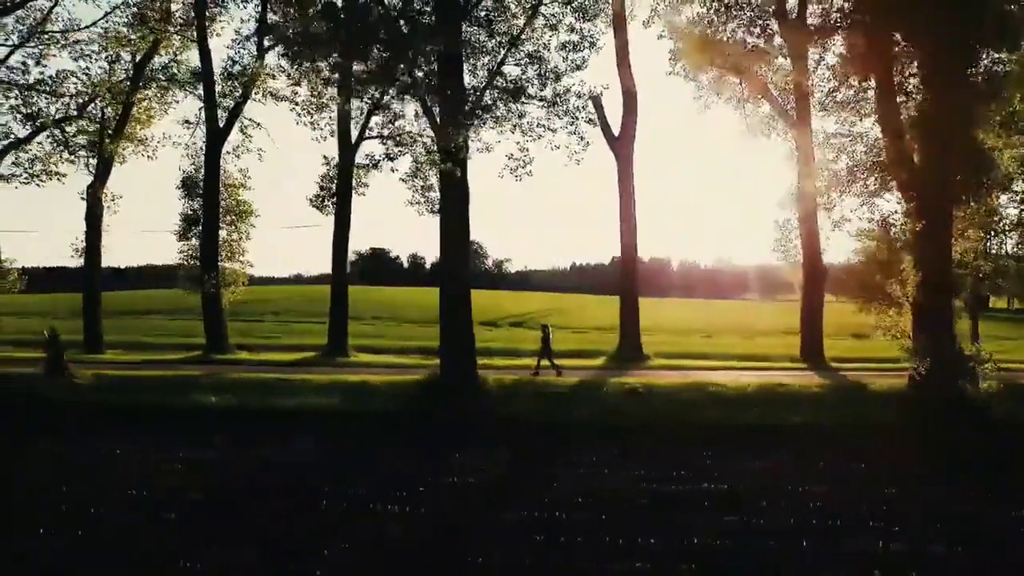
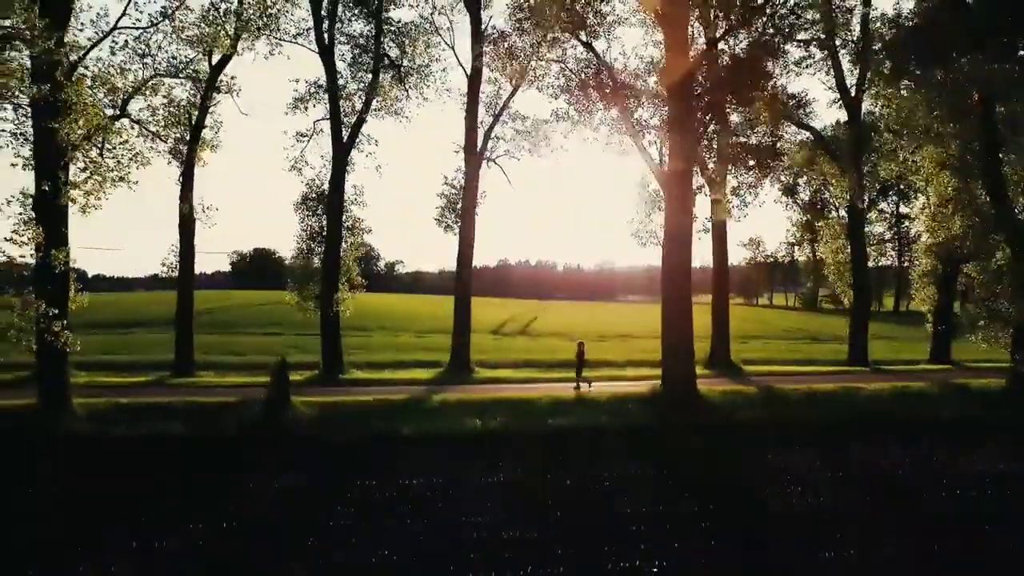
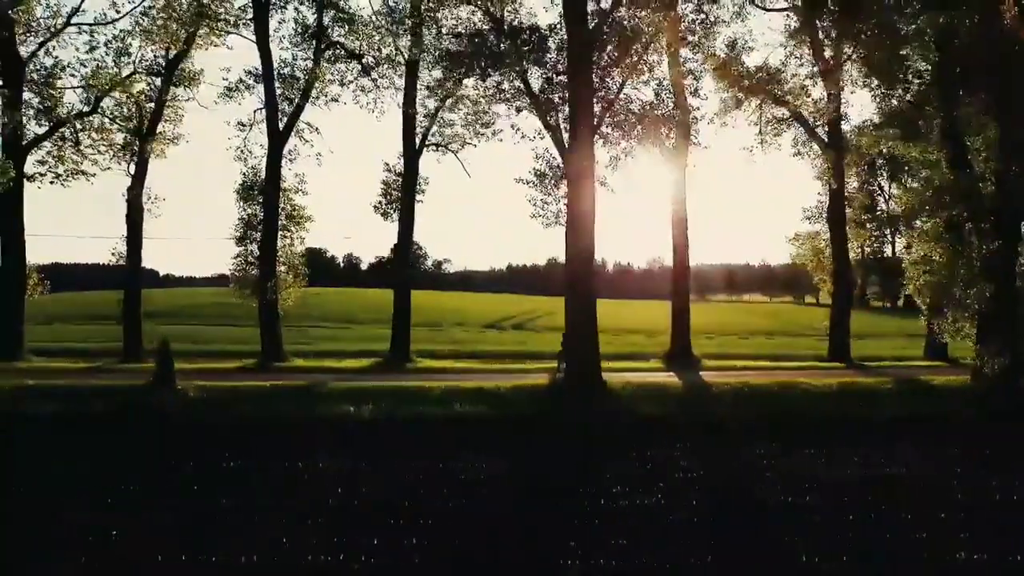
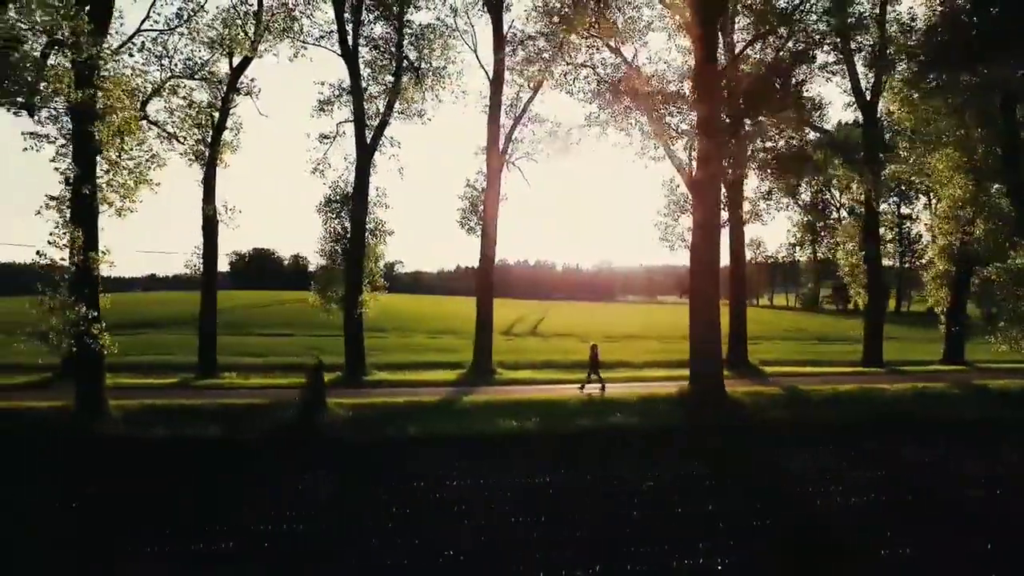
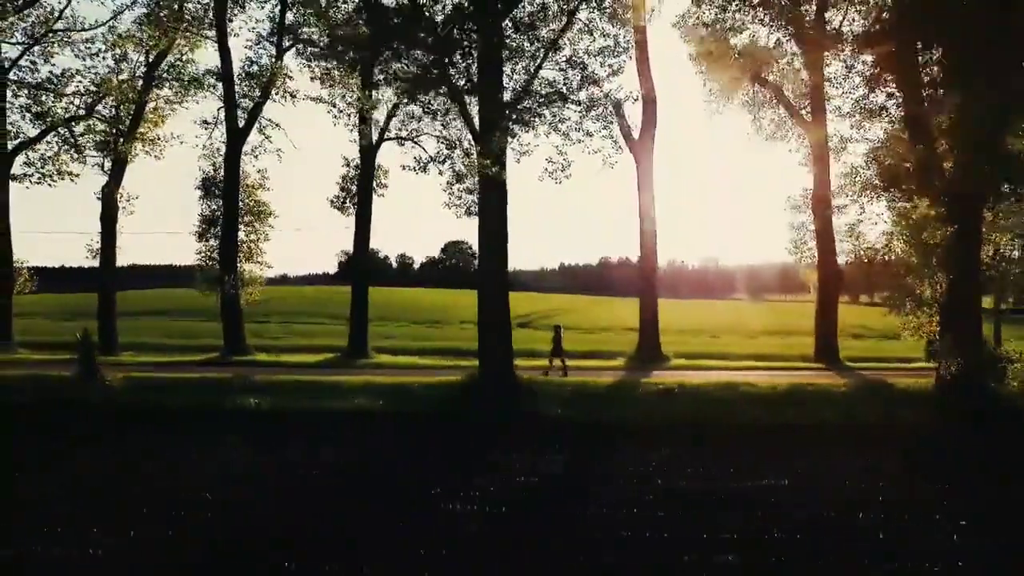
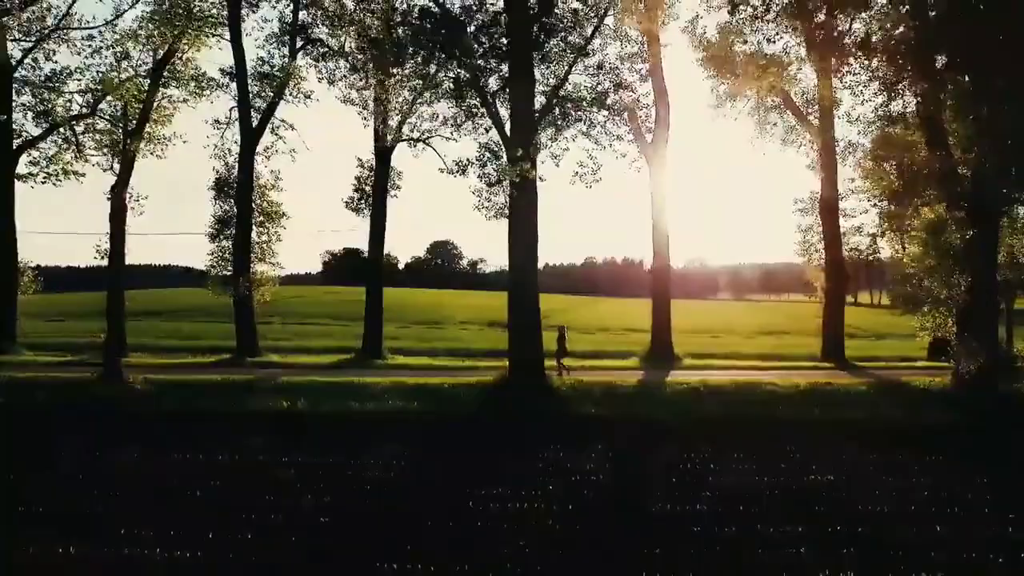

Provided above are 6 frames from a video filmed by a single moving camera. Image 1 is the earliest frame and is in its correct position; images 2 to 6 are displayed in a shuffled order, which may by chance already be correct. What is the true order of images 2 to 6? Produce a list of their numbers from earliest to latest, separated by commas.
5, 6, 3, 2, 4
